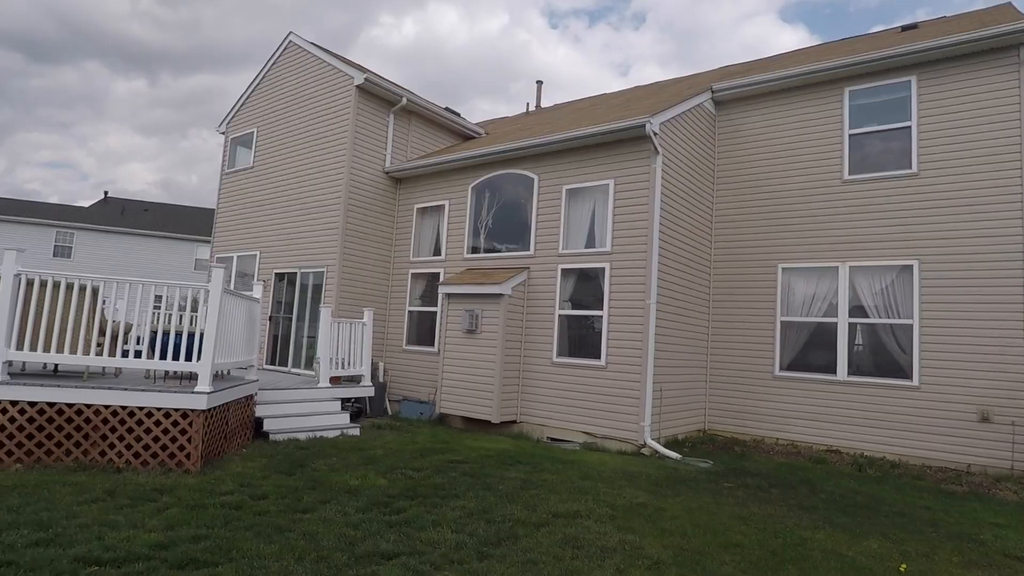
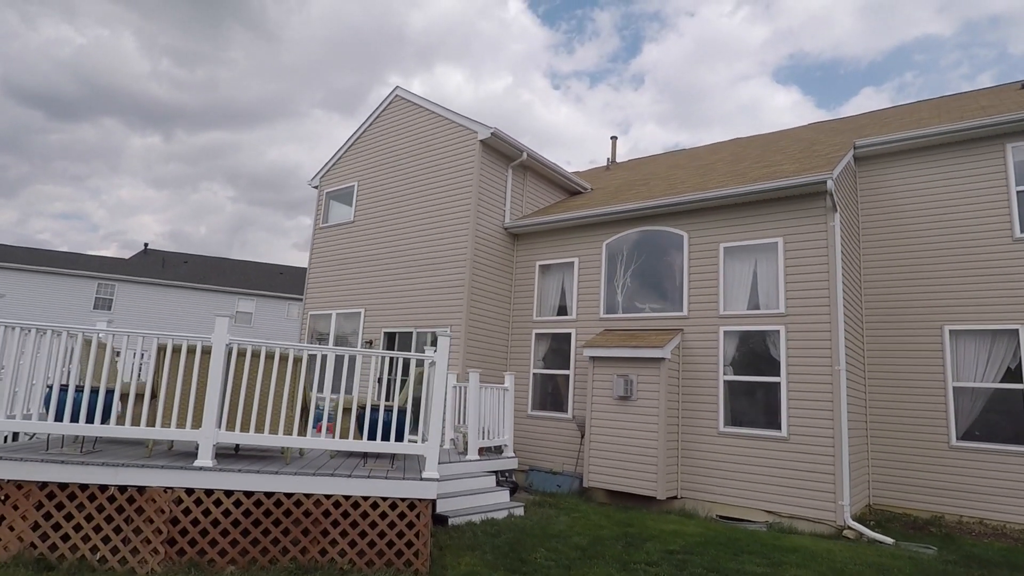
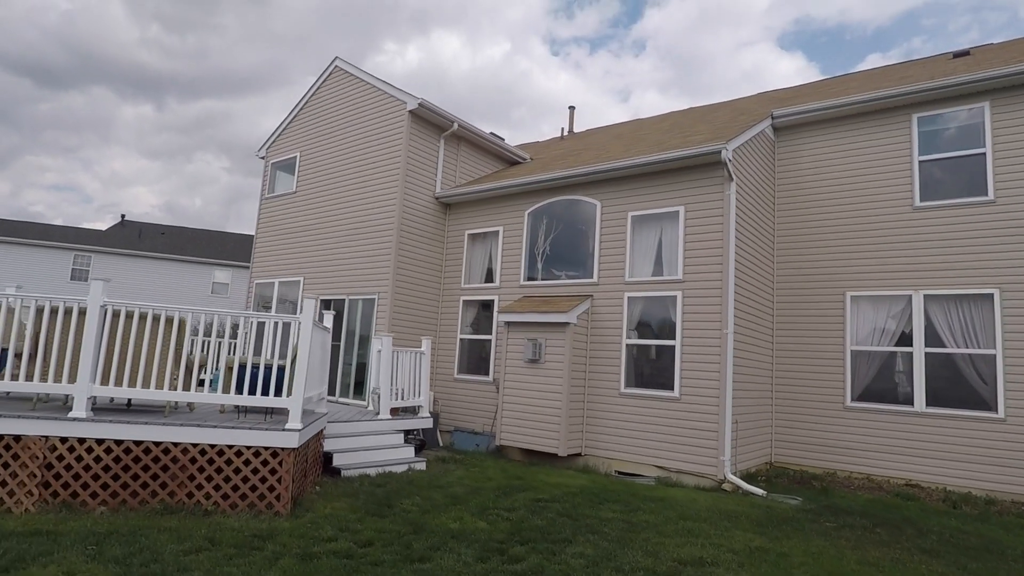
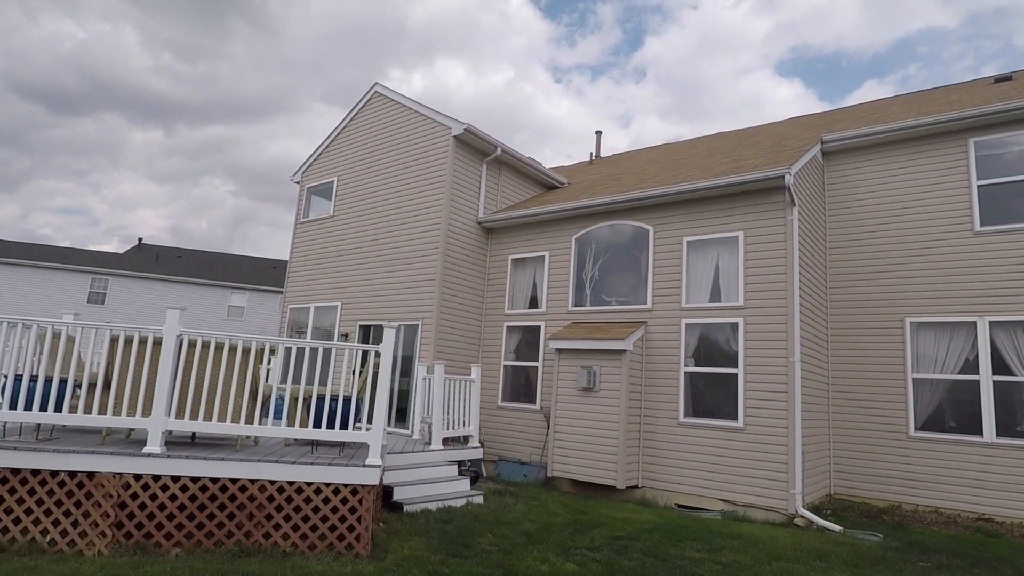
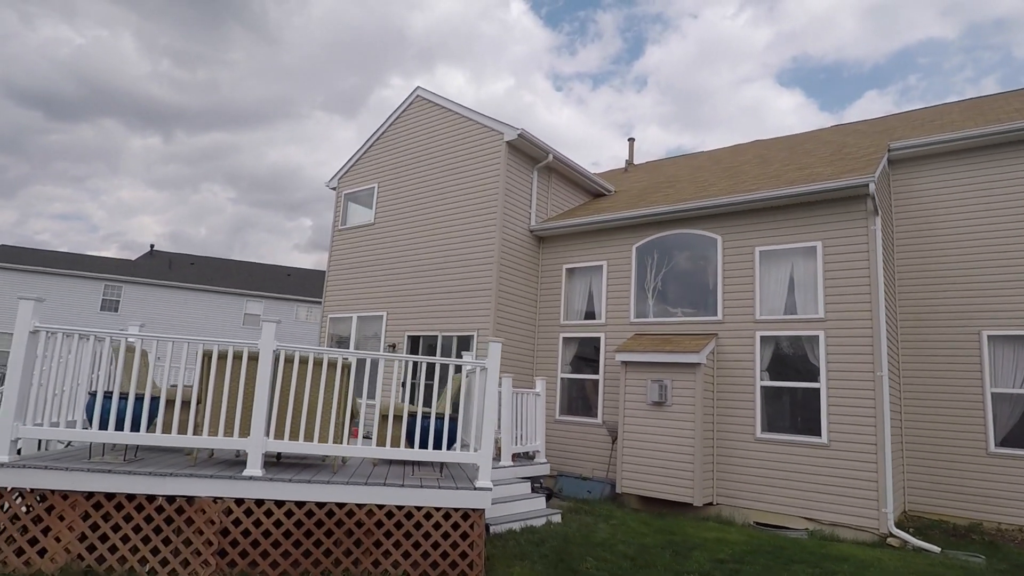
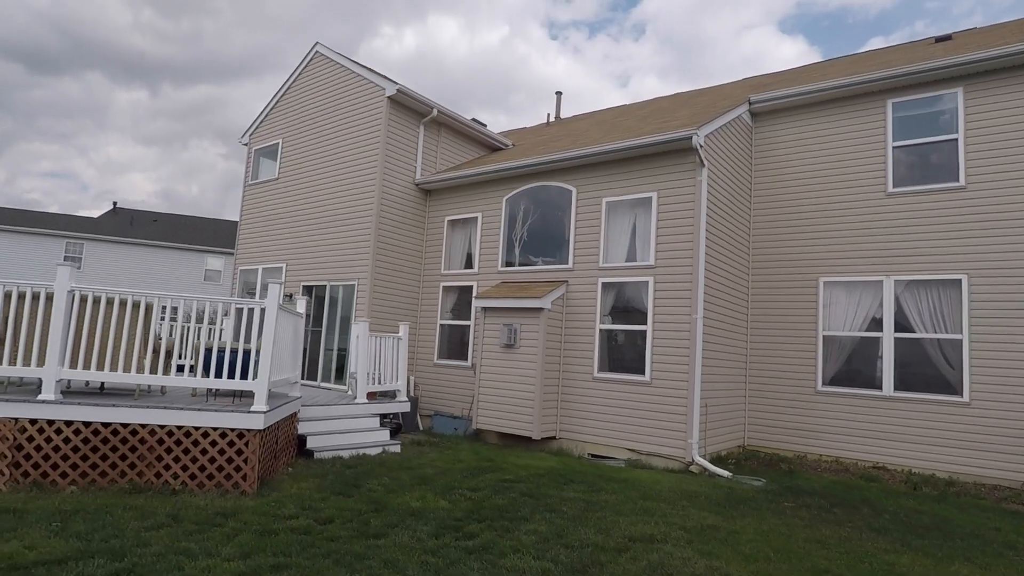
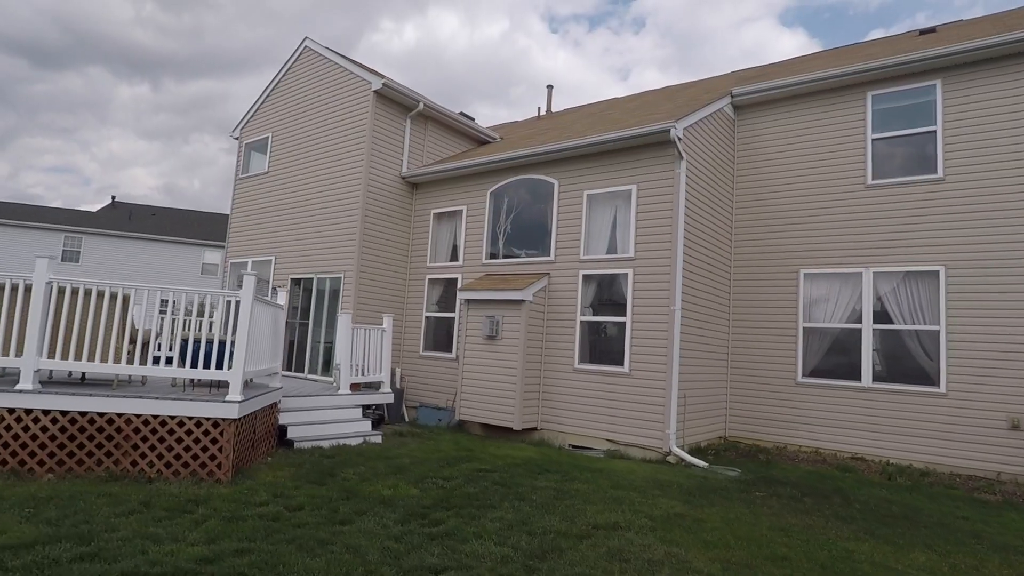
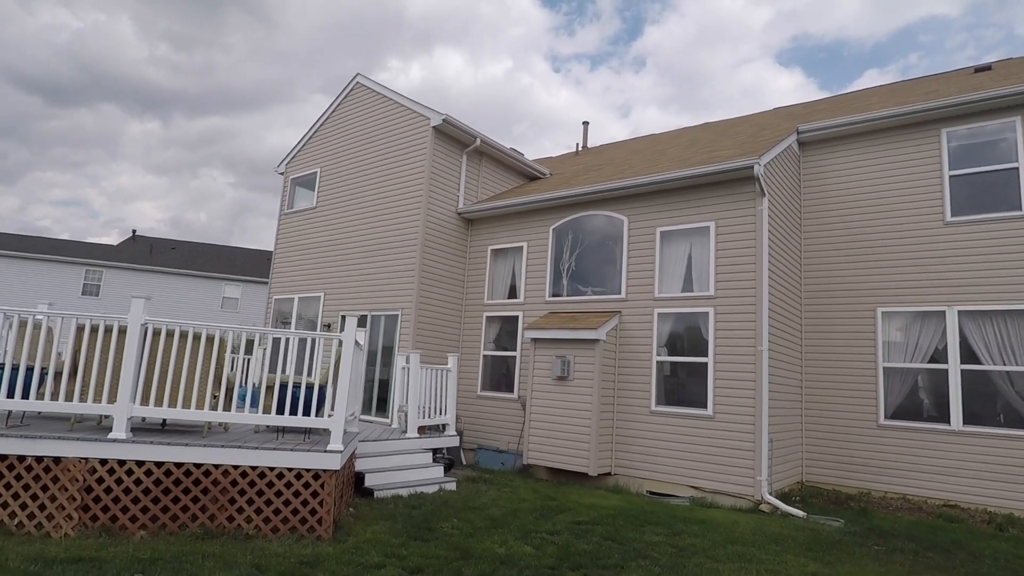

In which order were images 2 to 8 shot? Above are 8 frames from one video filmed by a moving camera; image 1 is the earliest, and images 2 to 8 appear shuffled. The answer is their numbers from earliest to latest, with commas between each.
7, 6, 3, 8, 4, 2, 5
